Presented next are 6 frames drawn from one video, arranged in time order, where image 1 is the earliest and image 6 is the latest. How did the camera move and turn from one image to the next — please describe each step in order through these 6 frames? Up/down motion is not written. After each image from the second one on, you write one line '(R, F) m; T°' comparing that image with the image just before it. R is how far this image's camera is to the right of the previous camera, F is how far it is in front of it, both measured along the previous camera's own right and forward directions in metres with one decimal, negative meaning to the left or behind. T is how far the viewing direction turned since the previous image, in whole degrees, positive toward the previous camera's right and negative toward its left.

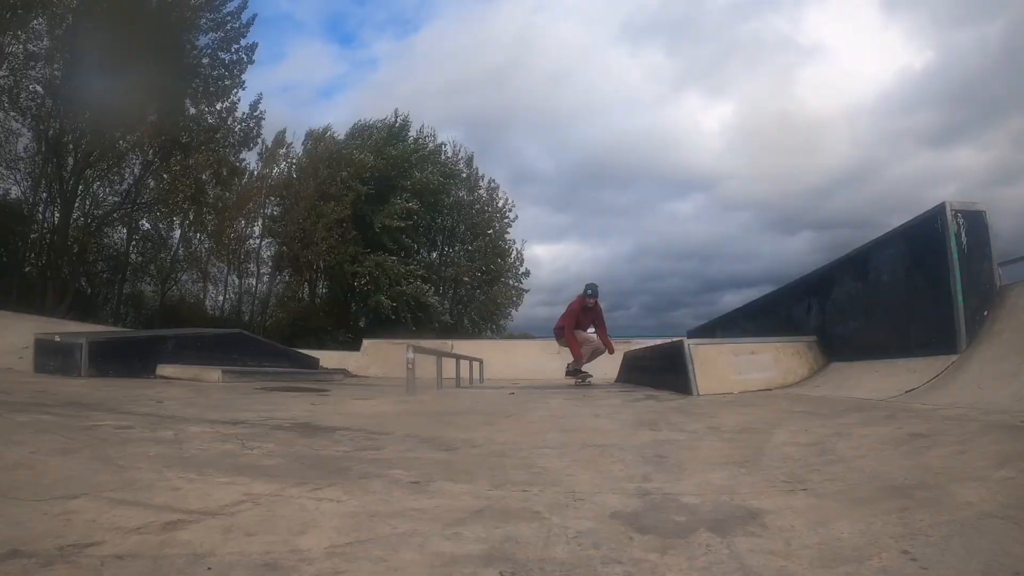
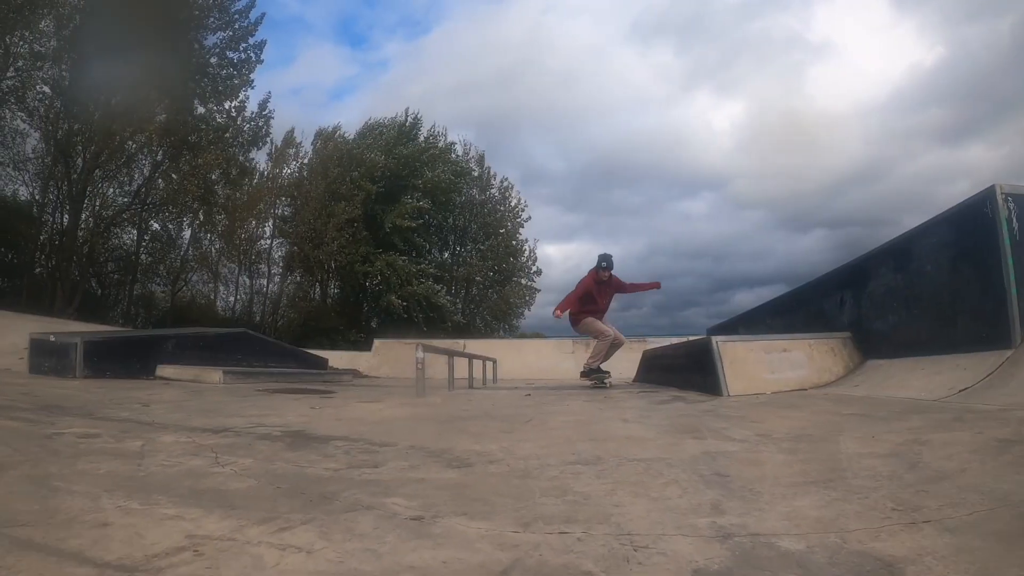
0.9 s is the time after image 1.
(0.0, +0.4) m; -1°
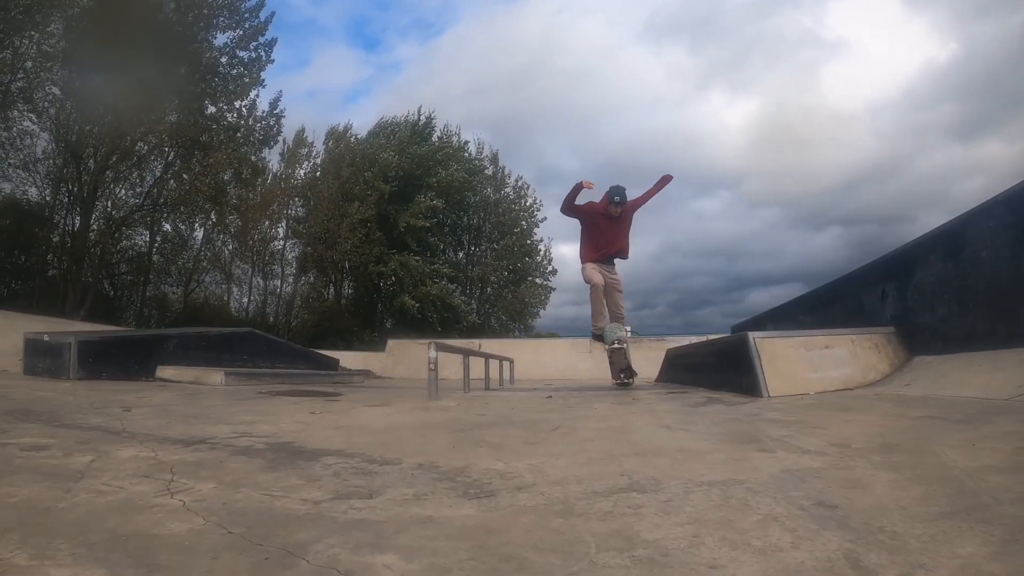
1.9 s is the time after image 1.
(0.0, +0.4) m; -1°
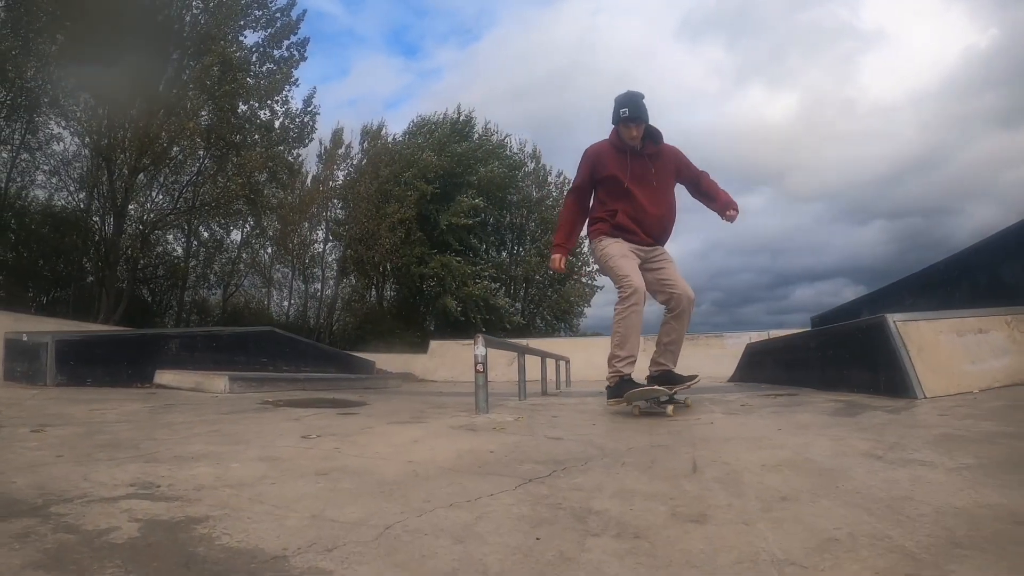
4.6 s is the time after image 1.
(-0.2, +1.2) m; -4°
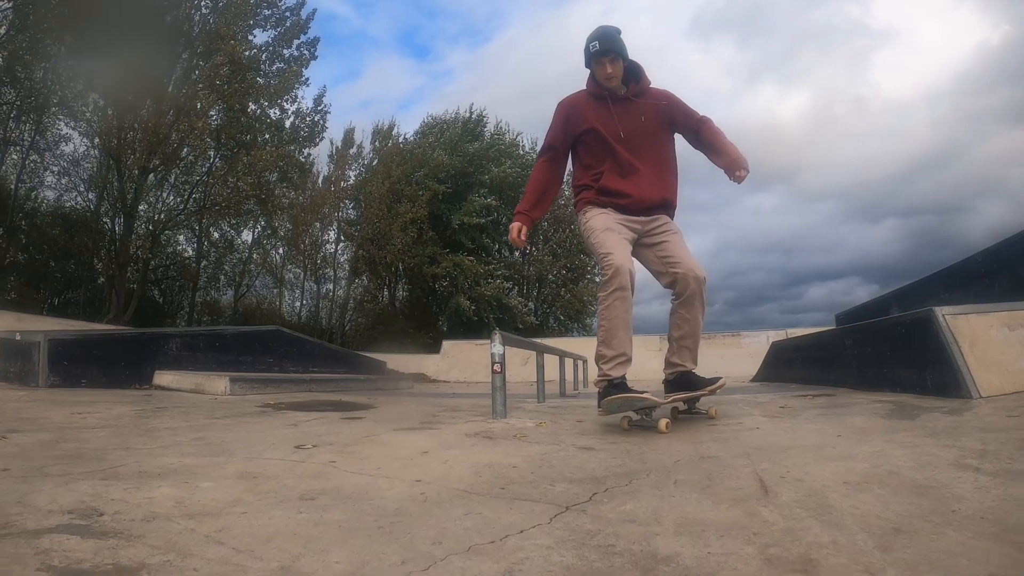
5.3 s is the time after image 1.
(0.0, +0.3) m; -1°
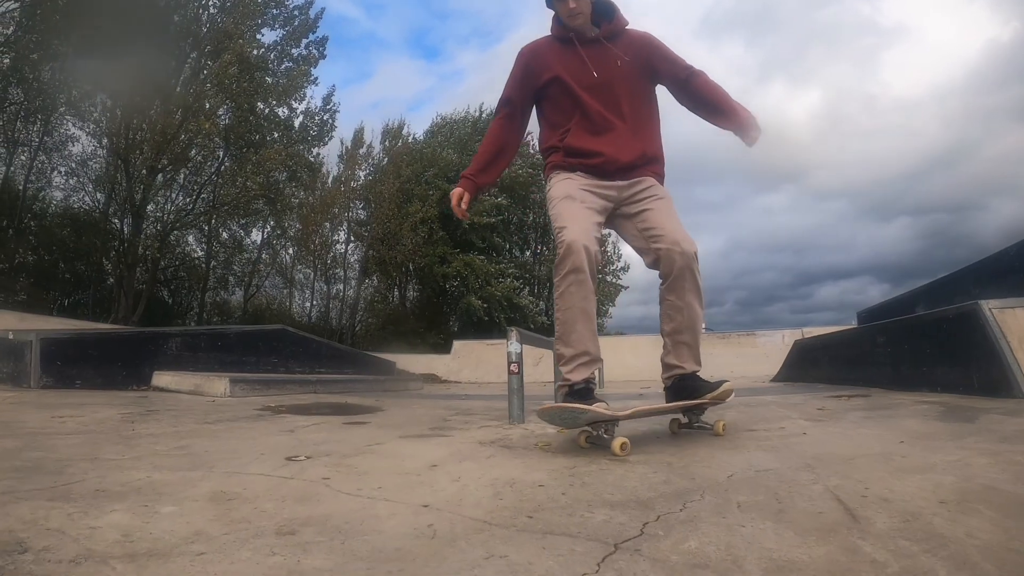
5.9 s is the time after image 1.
(0.0, +0.3) m; -1°
